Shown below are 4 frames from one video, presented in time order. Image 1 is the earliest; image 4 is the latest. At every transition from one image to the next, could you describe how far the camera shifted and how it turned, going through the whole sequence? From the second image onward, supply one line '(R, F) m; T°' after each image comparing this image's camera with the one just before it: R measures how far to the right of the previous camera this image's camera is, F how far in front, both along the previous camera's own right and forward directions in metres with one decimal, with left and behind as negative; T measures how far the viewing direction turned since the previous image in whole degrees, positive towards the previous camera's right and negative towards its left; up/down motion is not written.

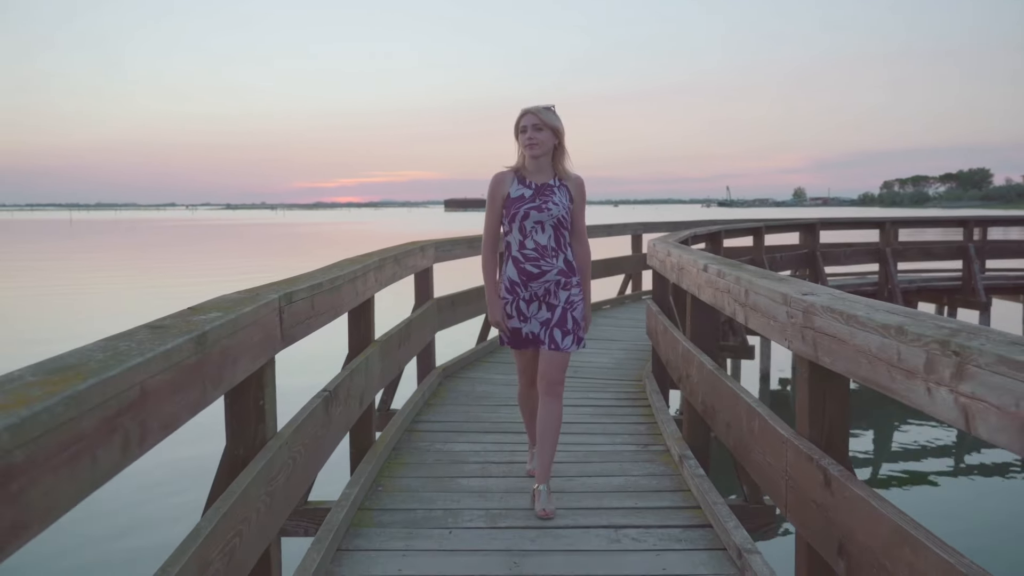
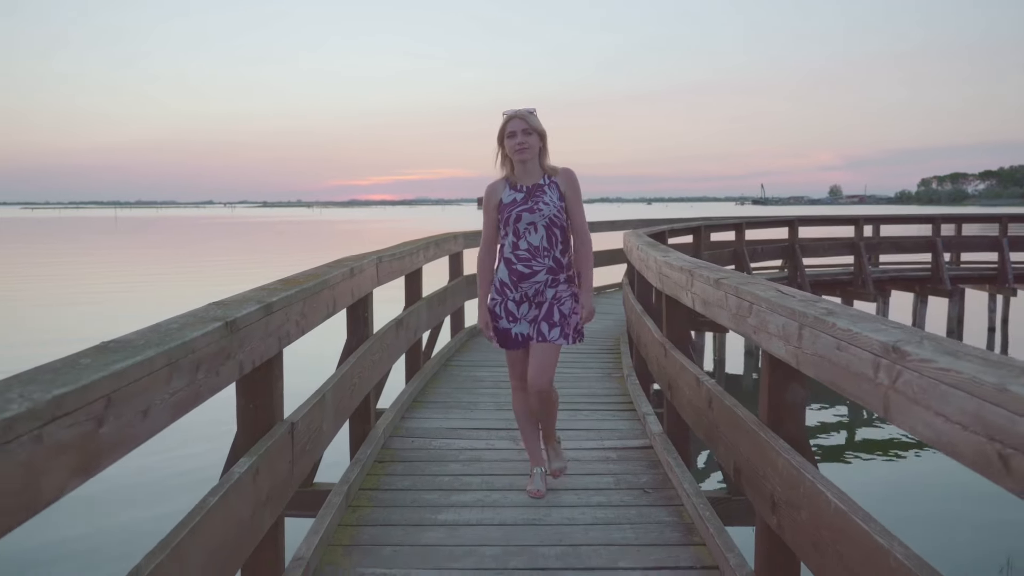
(+0.2, -1.6) m; -3°
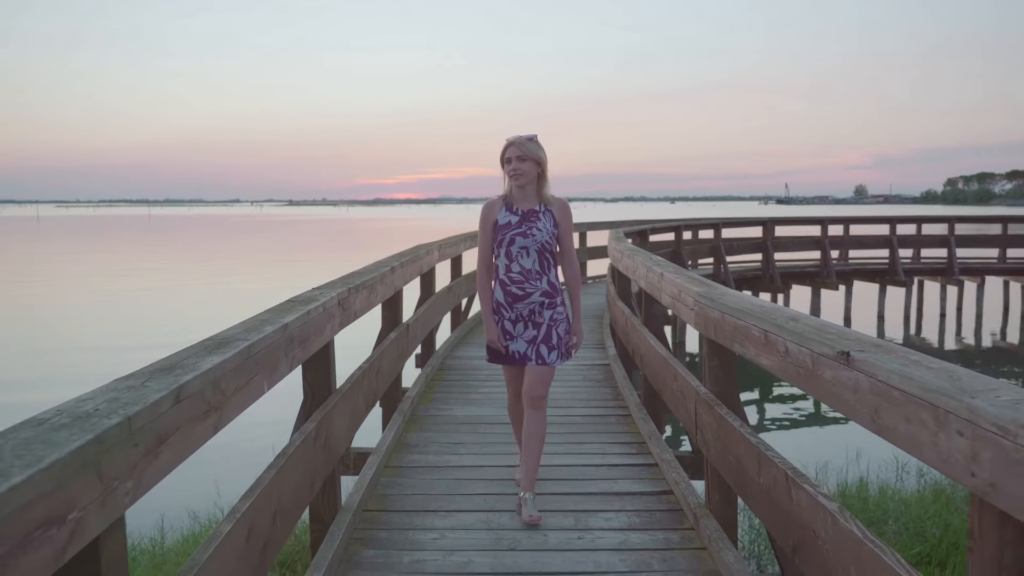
(+0.1, -2.2) m; -2°
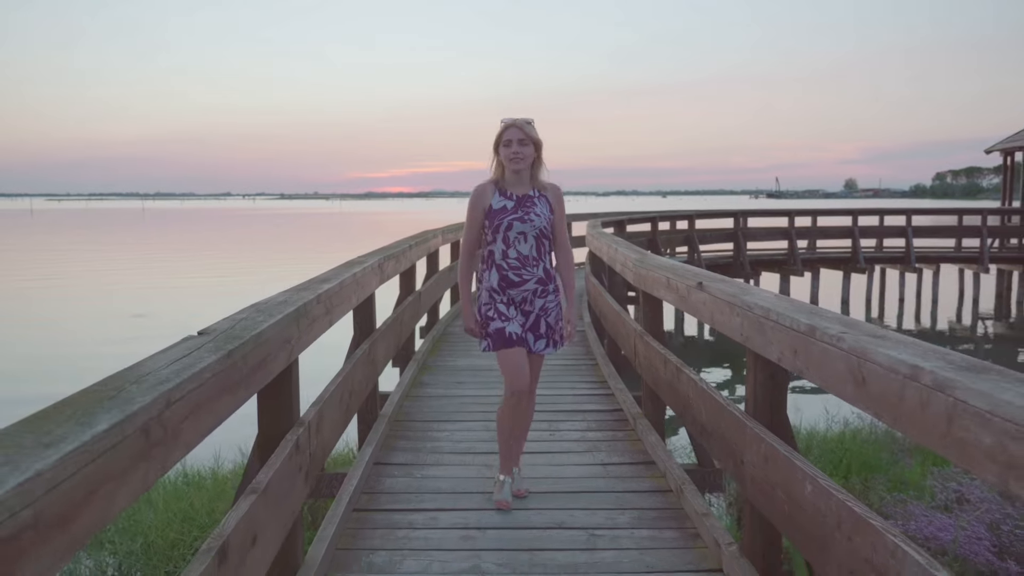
(0.0, -1.1) m; +1°
